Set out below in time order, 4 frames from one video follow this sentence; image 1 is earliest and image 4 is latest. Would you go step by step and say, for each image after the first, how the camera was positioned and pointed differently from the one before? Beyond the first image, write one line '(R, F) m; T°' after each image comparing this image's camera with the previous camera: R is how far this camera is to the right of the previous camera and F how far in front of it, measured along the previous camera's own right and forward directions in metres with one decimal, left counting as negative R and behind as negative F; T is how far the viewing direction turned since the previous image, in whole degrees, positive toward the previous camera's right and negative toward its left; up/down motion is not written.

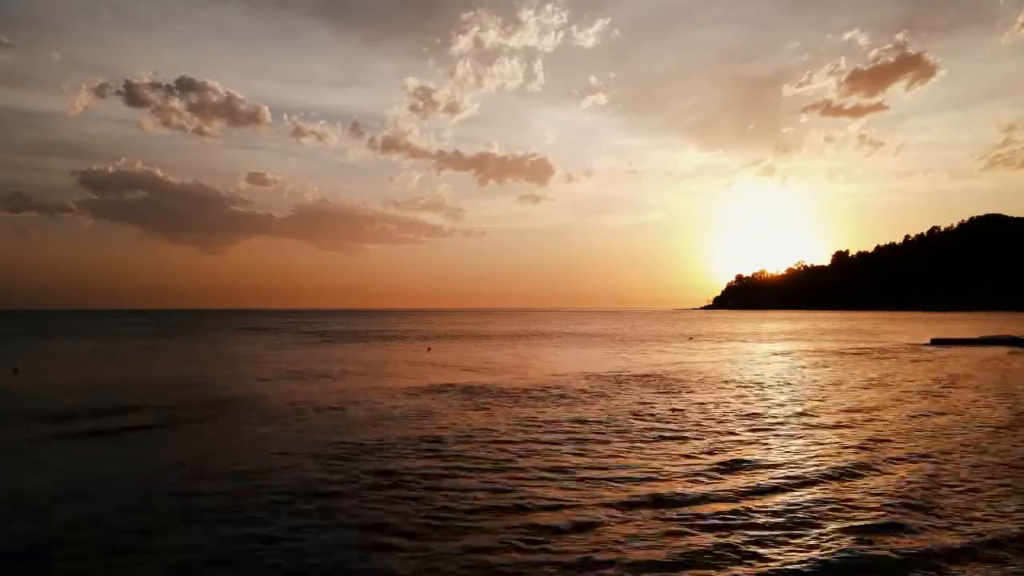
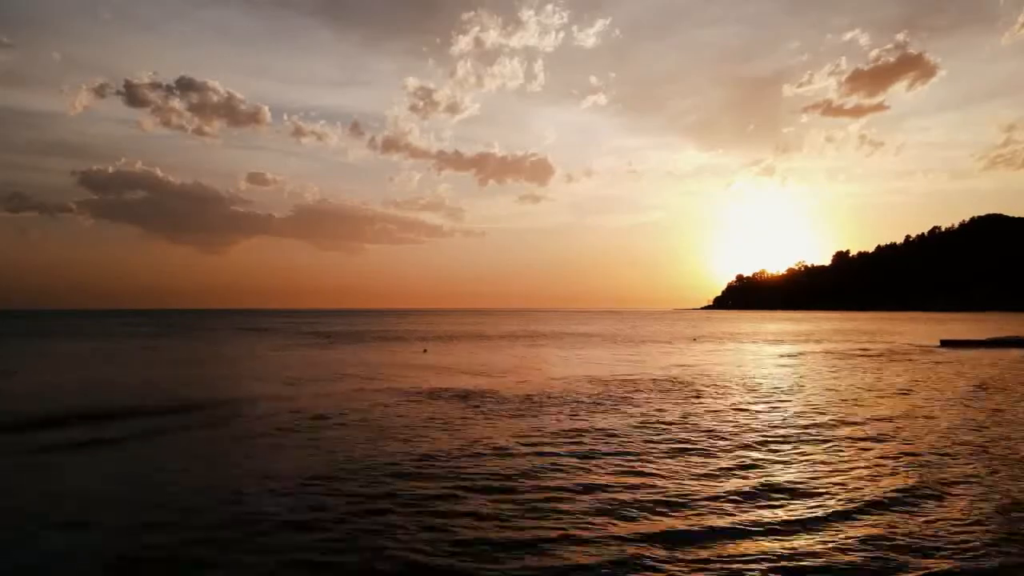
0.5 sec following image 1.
(-1.4, -2.0) m; 0°
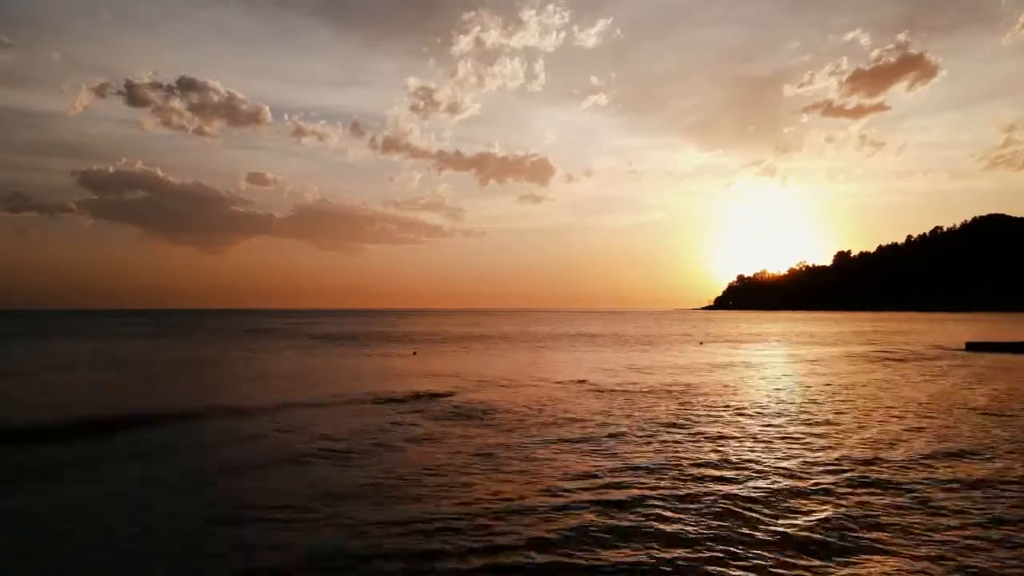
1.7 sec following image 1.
(+1.0, -0.8) m; 0°
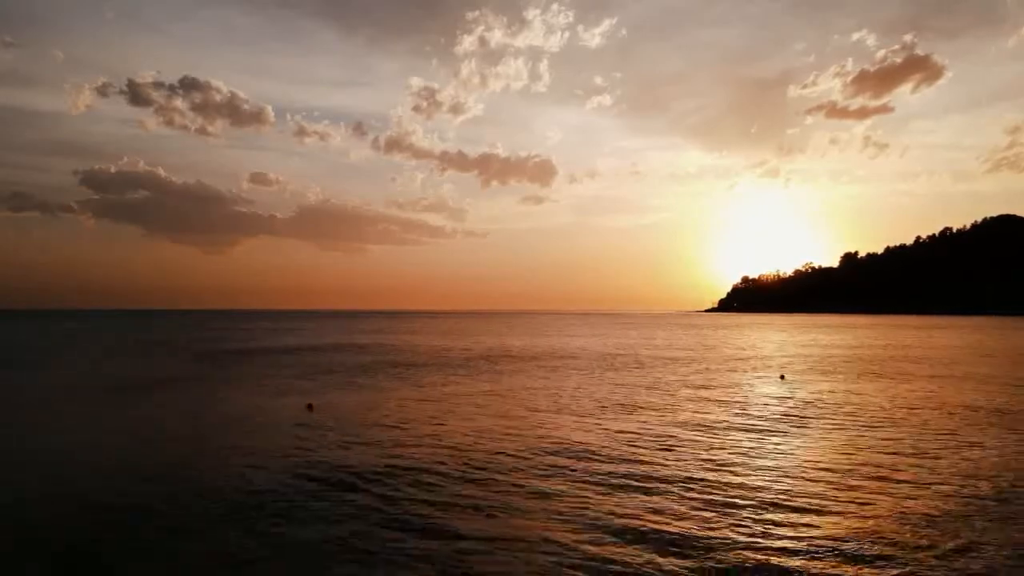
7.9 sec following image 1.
(+0.3, +0.3) m; 0°
